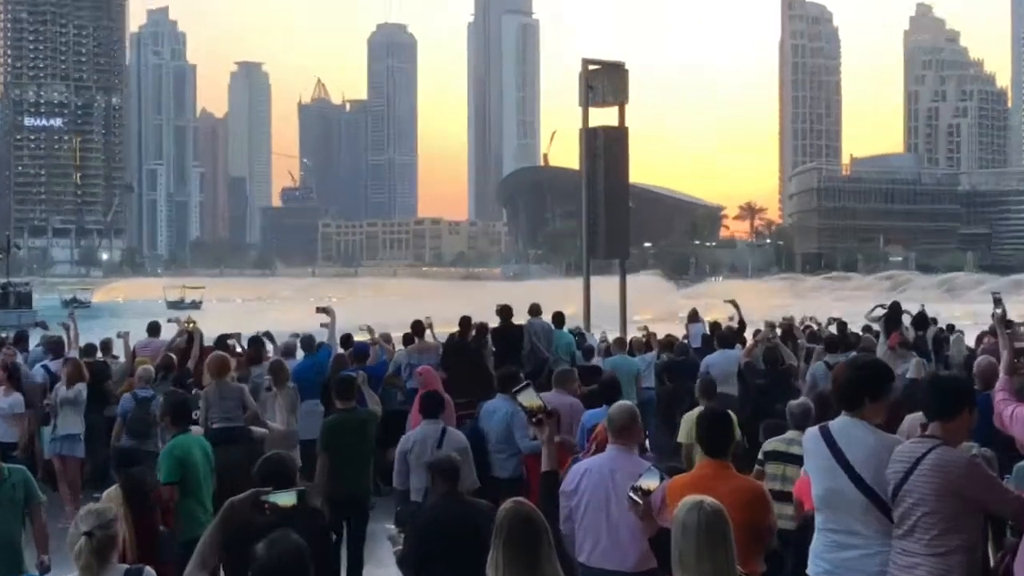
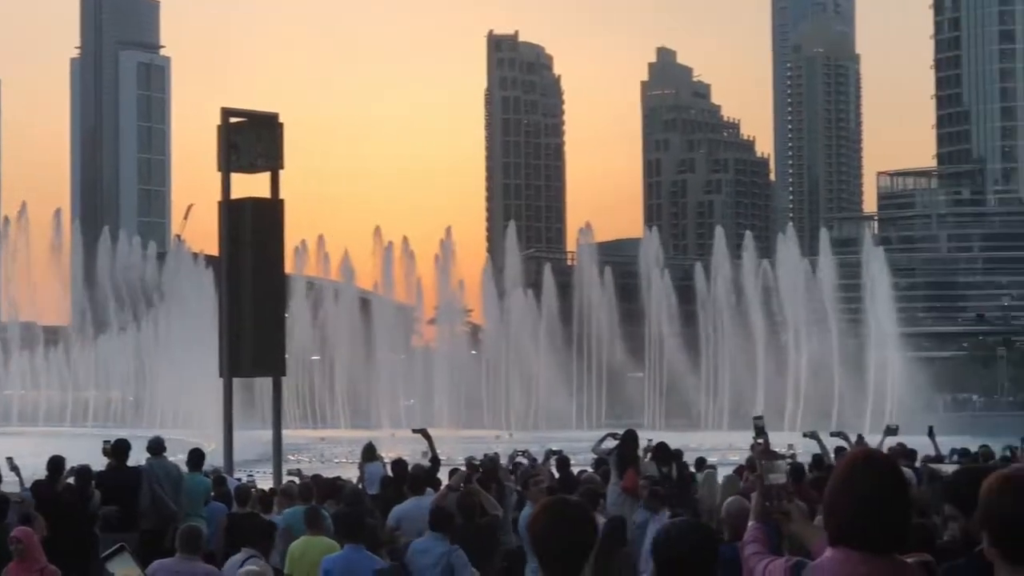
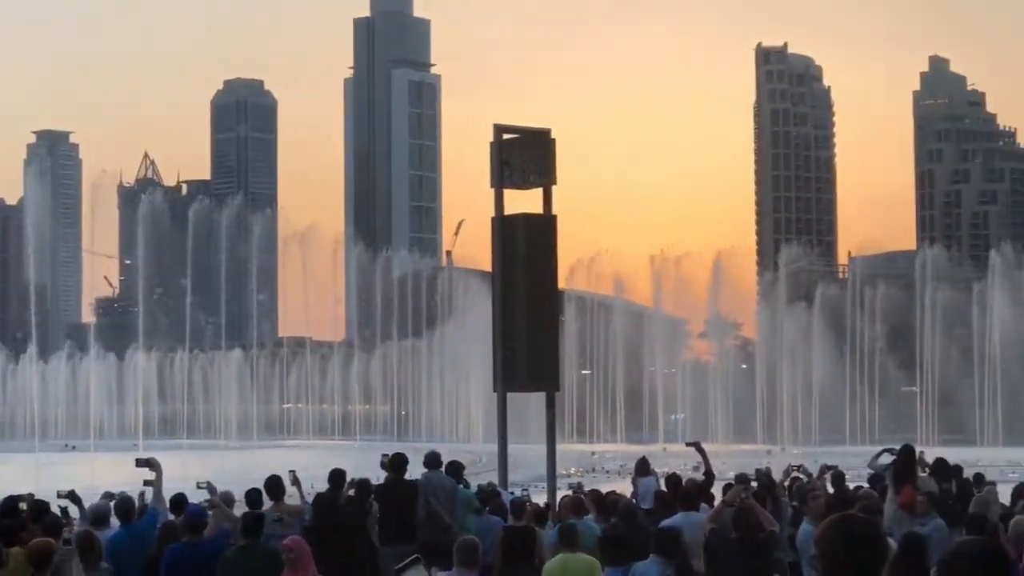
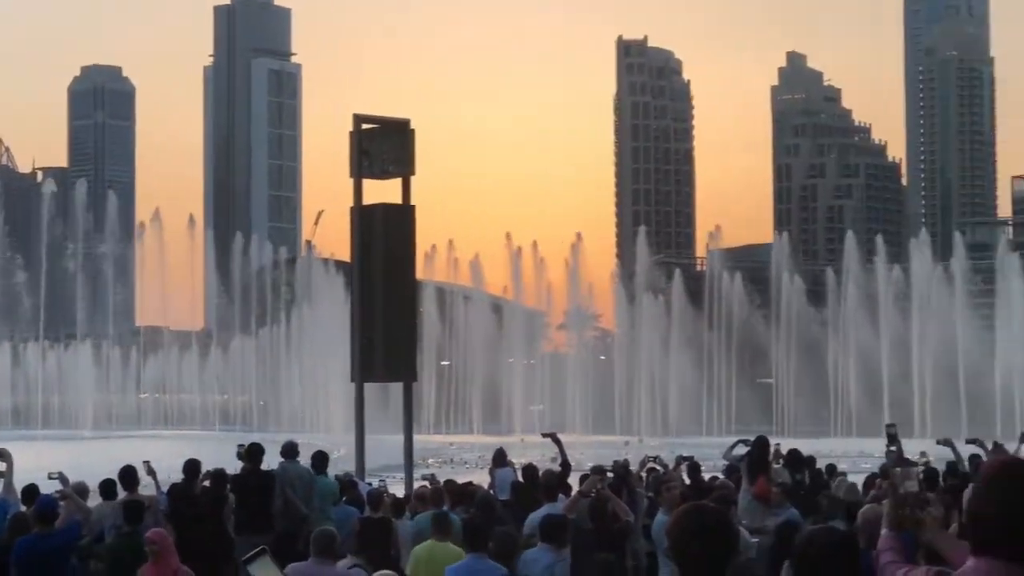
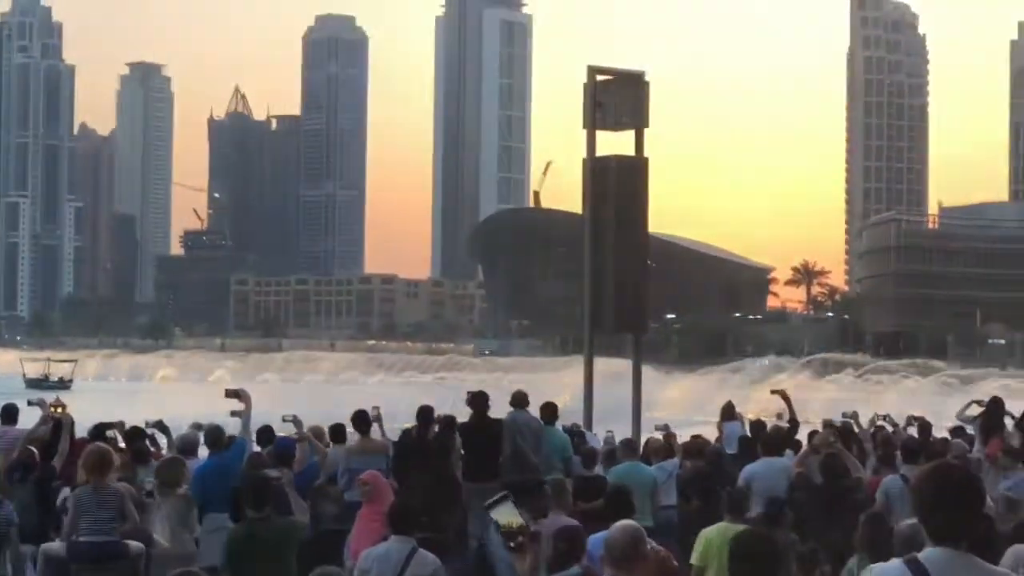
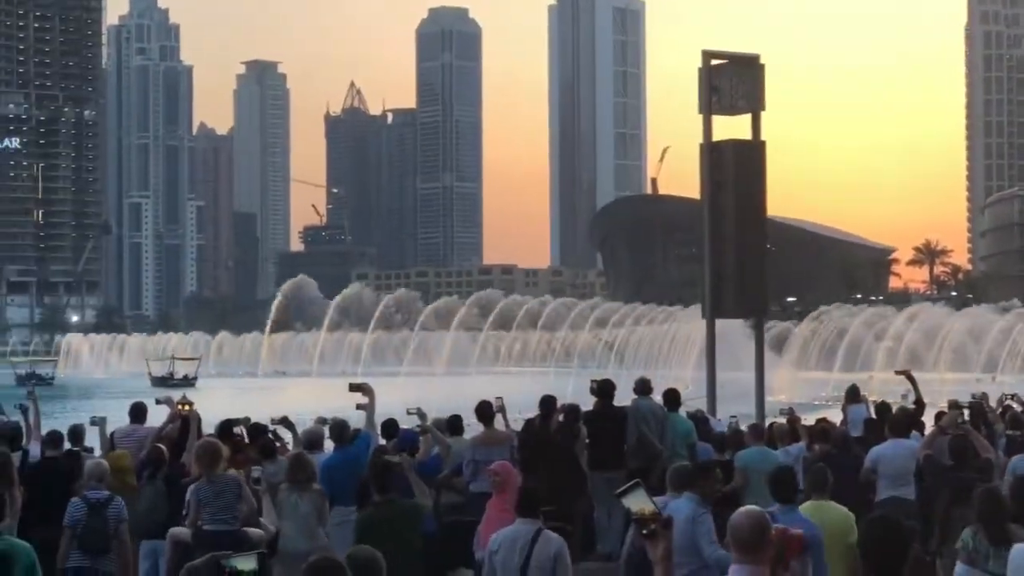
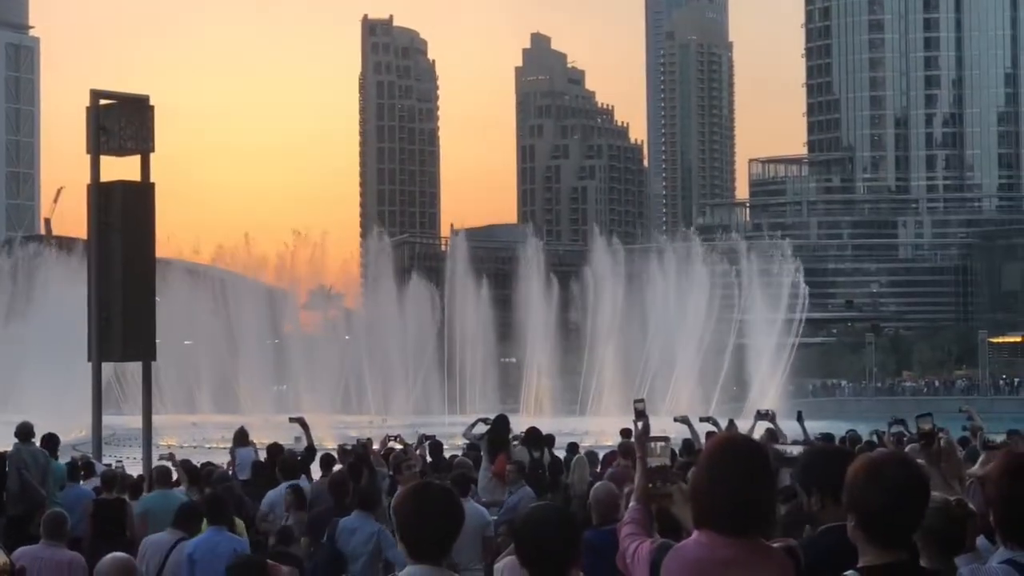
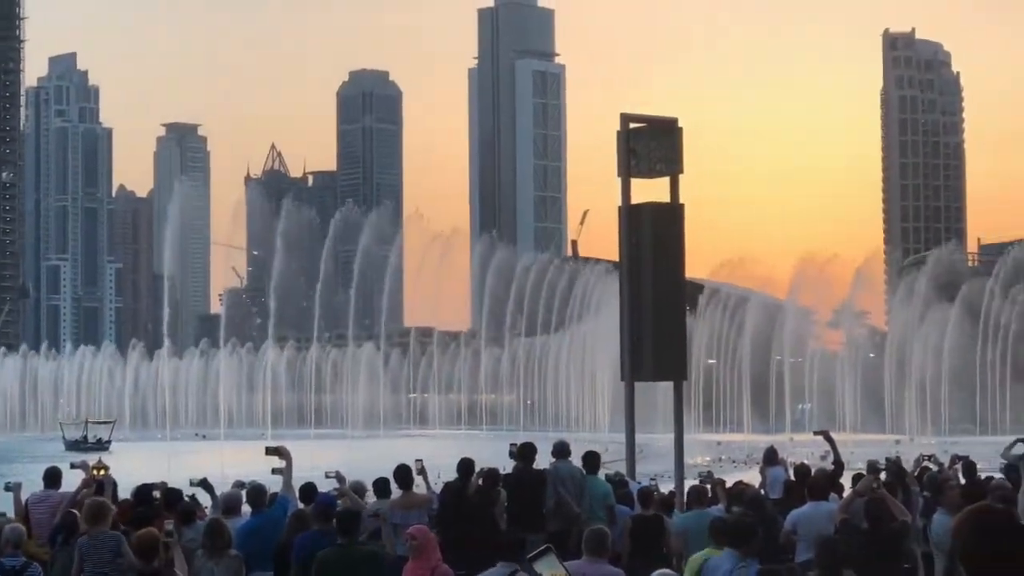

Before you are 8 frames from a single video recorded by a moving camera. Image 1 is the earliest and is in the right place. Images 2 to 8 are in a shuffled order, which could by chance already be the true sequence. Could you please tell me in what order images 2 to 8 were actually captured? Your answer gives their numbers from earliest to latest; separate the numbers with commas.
5, 6, 8, 3, 4, 2, 7
